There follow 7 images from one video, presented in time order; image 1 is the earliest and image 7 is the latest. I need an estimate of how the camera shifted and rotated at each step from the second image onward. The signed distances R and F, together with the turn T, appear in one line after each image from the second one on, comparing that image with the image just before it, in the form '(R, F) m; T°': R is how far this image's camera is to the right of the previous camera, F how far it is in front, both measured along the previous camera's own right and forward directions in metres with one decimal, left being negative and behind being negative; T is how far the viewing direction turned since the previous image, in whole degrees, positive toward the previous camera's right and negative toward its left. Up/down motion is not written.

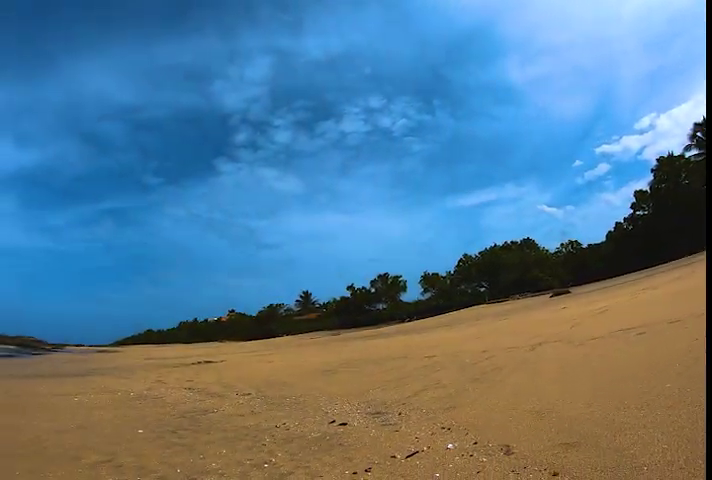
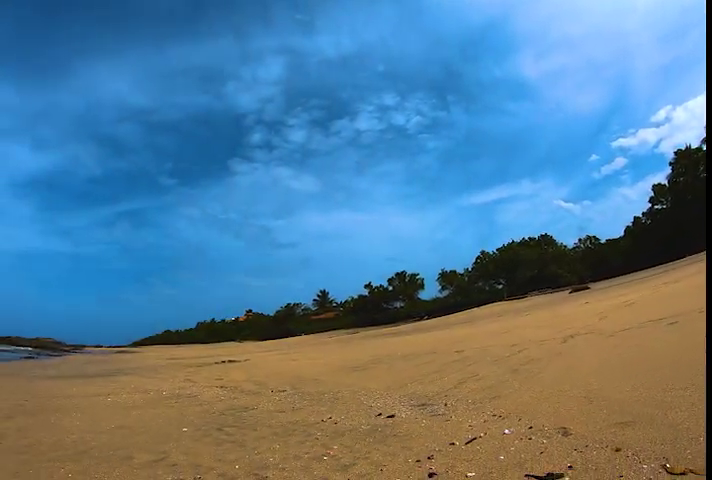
(-0.4, +0.2) m; -1°
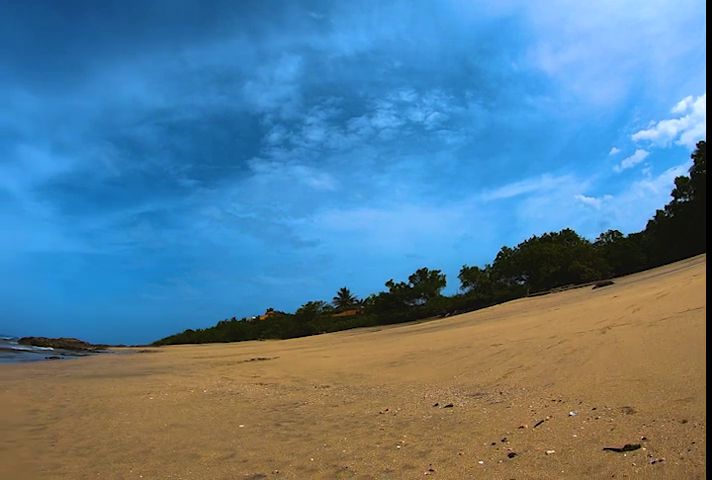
(-0.5, +0.2) m; -2°
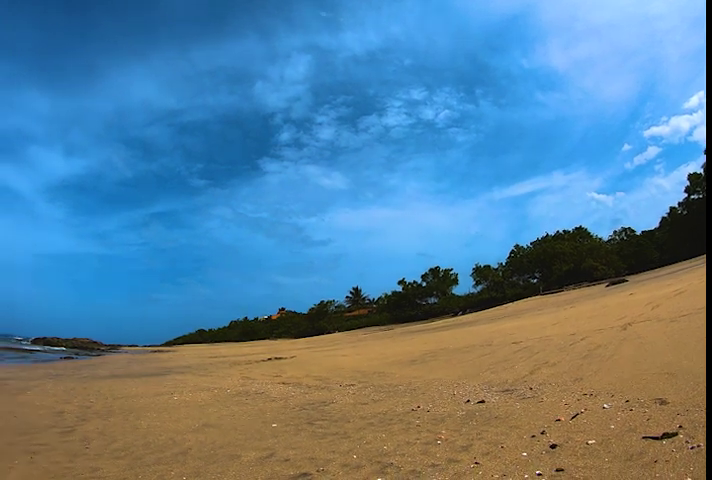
(-0.3, +0.1) m; -1°
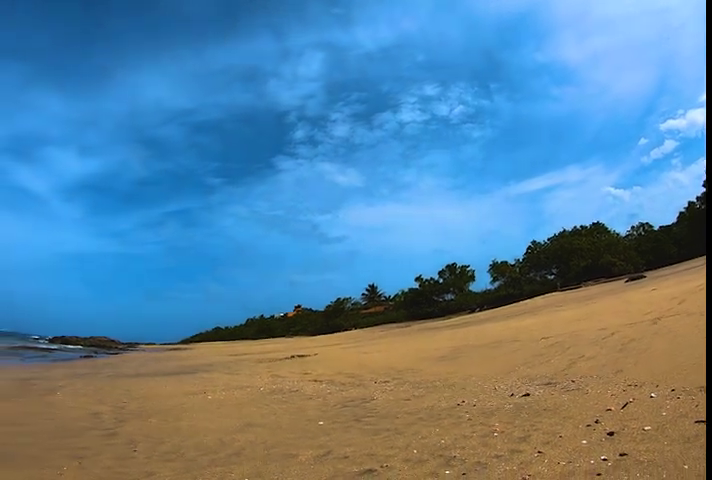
(-0.4, +0.1) m; -1°
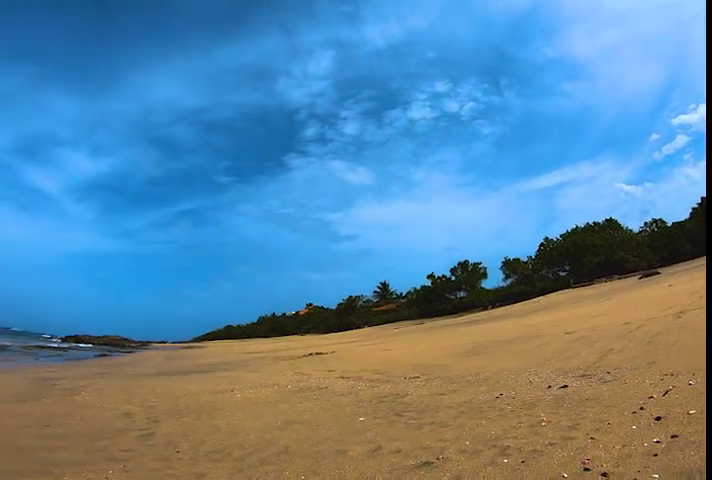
(-0.3, +0.1) m; -1°
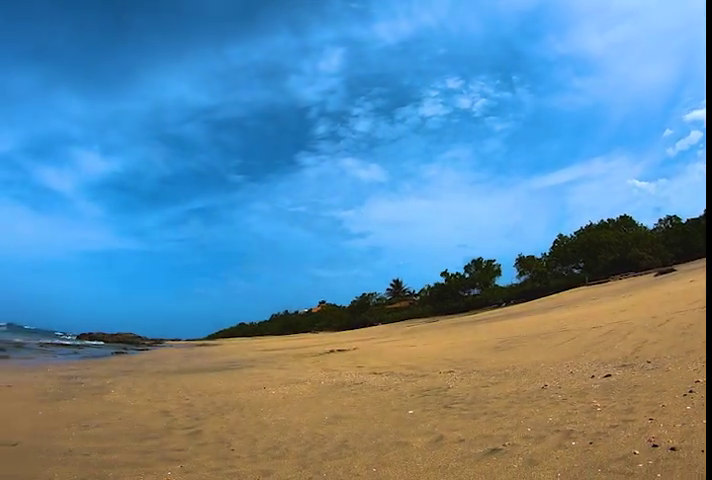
(-0.4, +0.1) m; -1°
